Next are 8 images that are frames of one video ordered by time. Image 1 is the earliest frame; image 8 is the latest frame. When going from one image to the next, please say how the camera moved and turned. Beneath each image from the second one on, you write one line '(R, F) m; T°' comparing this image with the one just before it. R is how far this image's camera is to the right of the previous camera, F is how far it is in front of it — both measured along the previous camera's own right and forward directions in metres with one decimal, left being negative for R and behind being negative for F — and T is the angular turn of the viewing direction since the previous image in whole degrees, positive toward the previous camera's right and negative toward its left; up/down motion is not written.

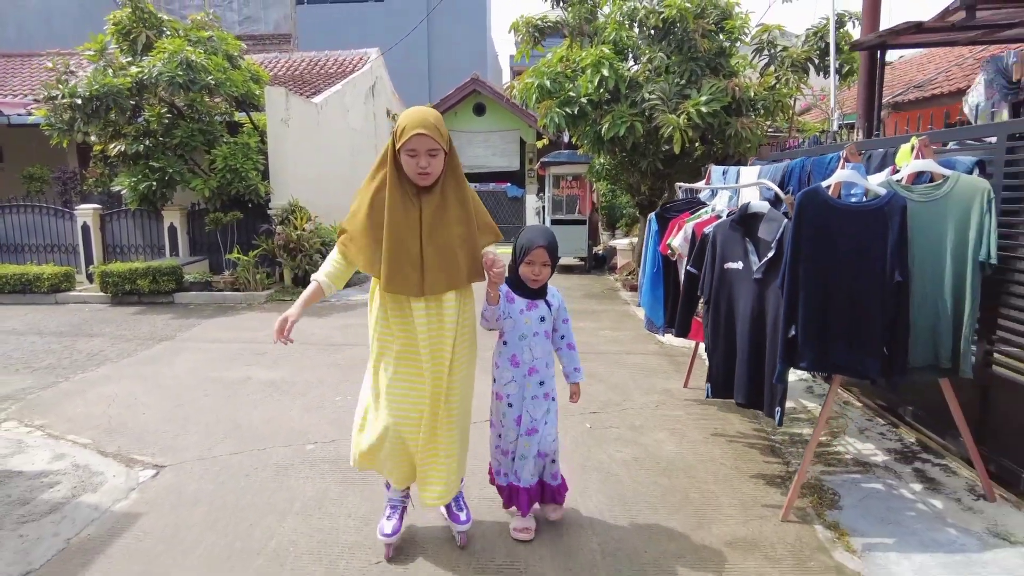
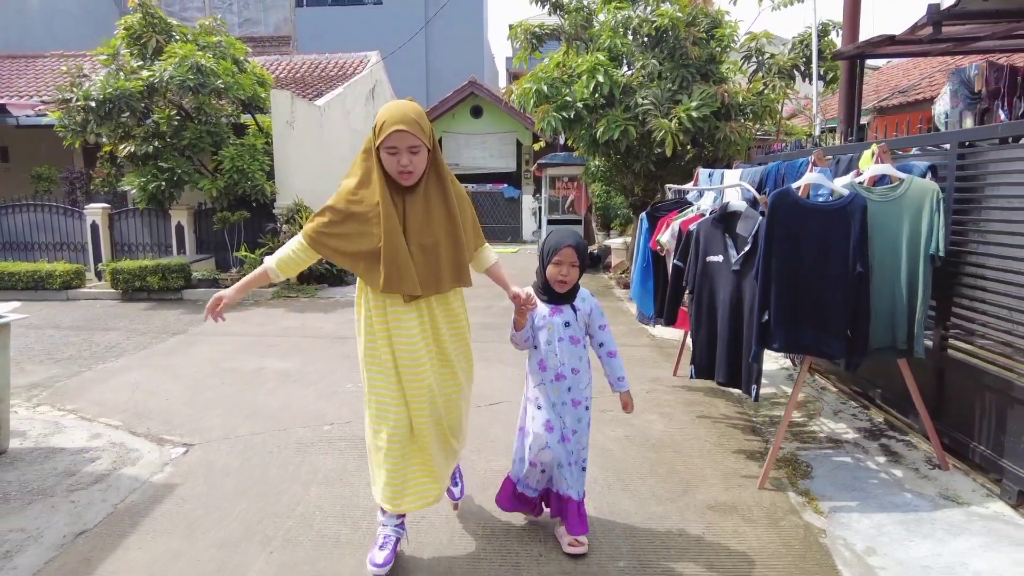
(0.0, -0.3) m; 0°
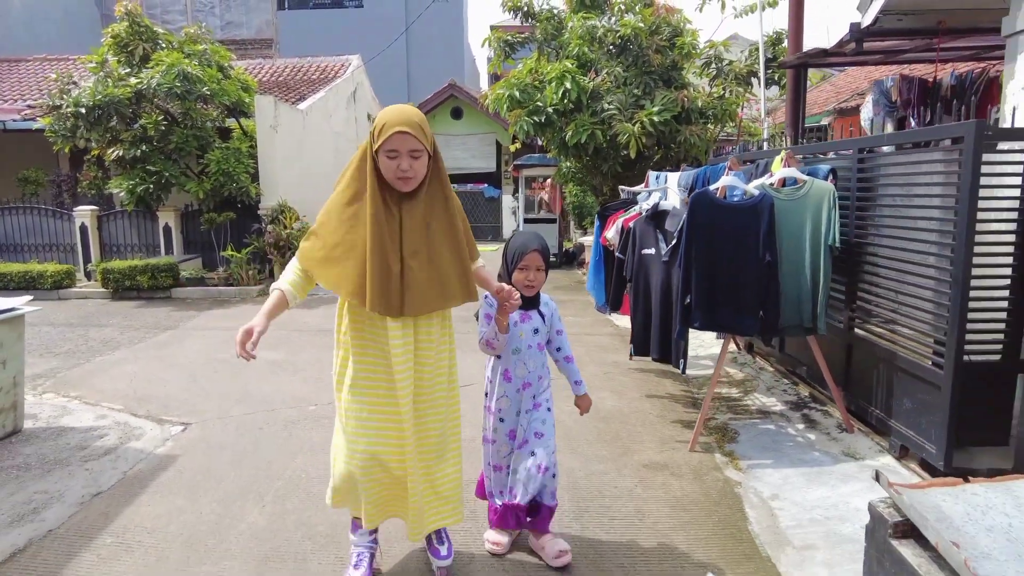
(+0.1, -0.5) m; +1°
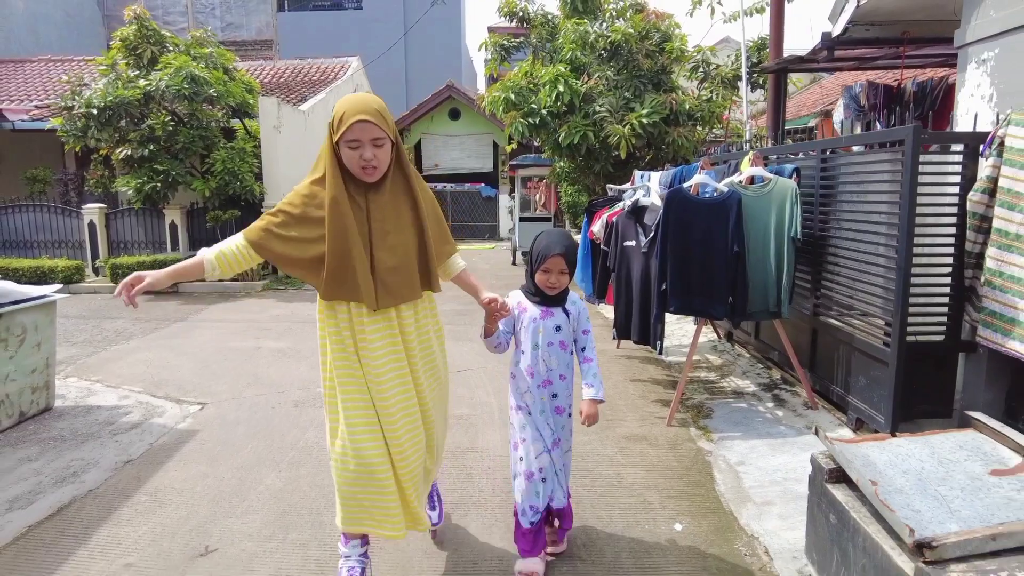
(0.0, -0.3) m; 0°
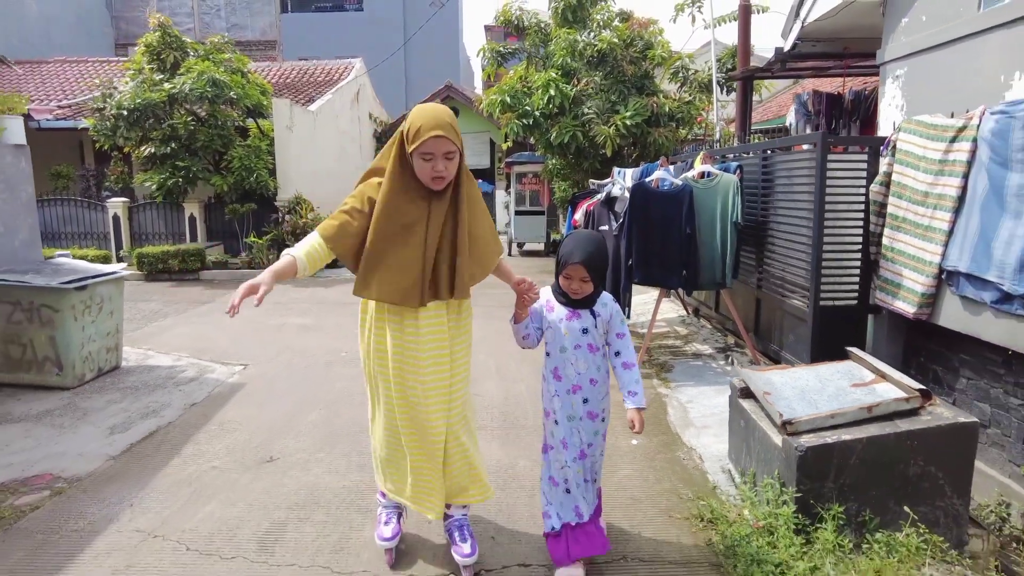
(0.0, -0.8) m; 0°
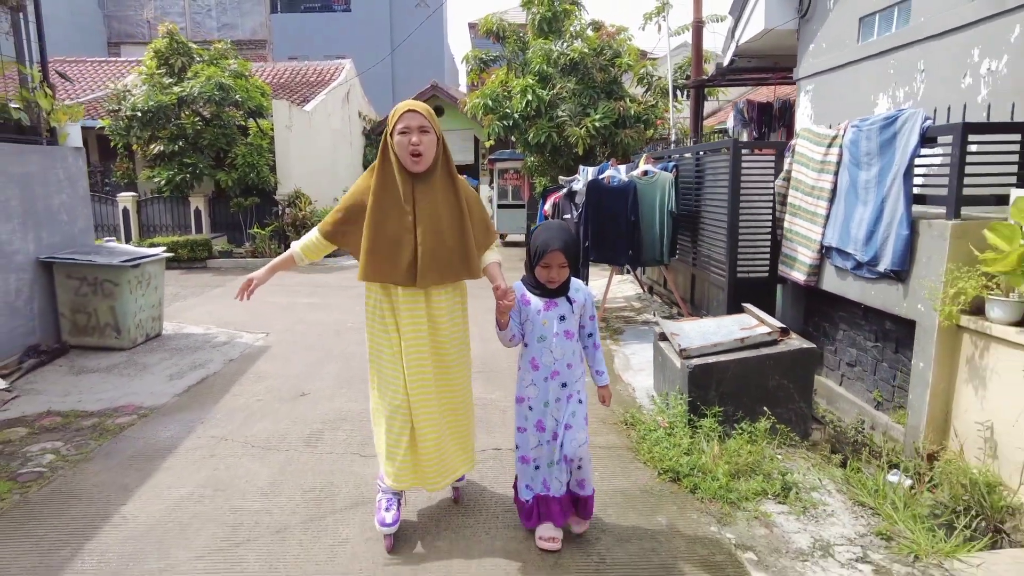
(+0.1, -1.0) m; +1°
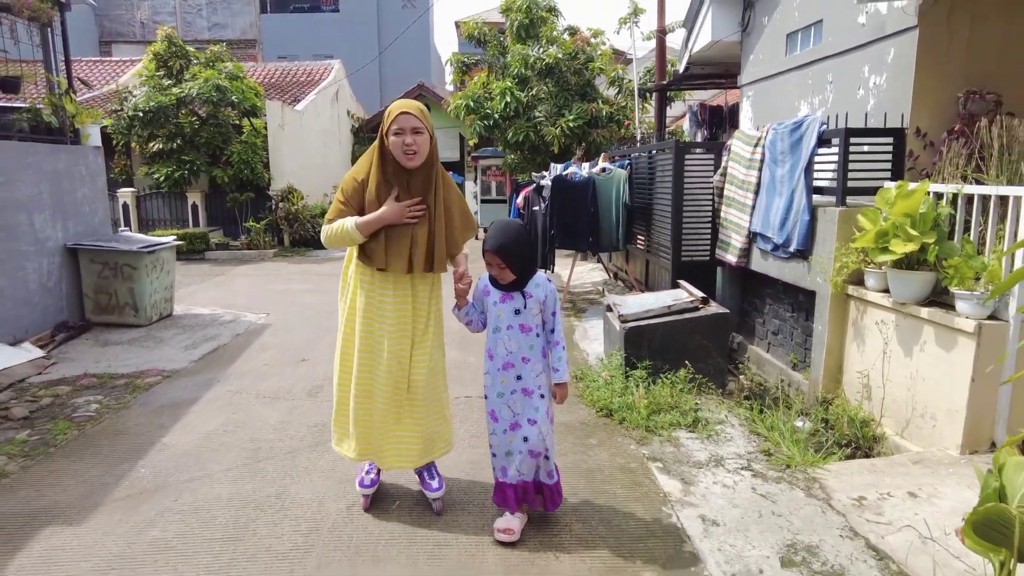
(+0.1, -0.7) m; +1°
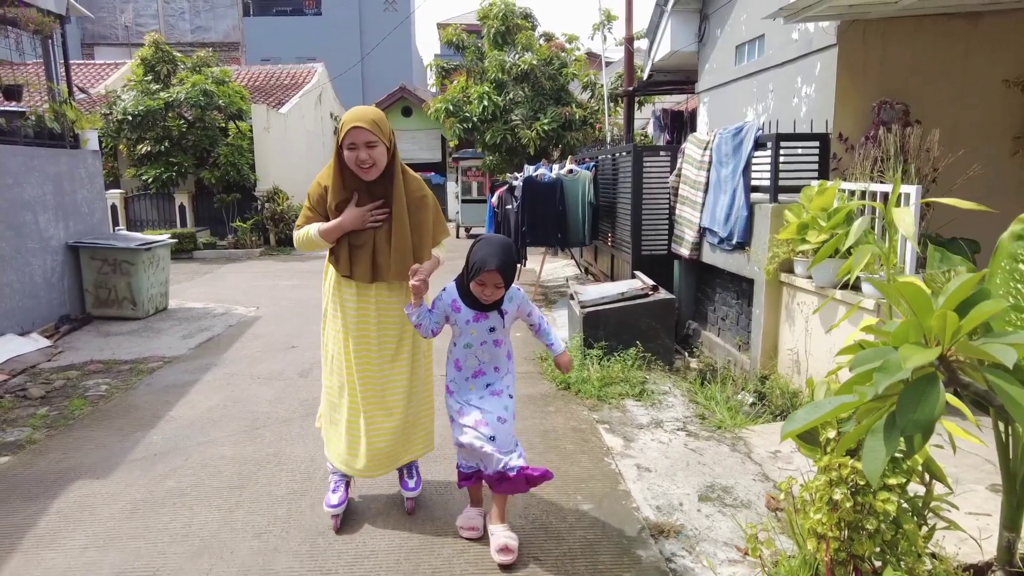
(+0.1, -0.5) m; +1°
